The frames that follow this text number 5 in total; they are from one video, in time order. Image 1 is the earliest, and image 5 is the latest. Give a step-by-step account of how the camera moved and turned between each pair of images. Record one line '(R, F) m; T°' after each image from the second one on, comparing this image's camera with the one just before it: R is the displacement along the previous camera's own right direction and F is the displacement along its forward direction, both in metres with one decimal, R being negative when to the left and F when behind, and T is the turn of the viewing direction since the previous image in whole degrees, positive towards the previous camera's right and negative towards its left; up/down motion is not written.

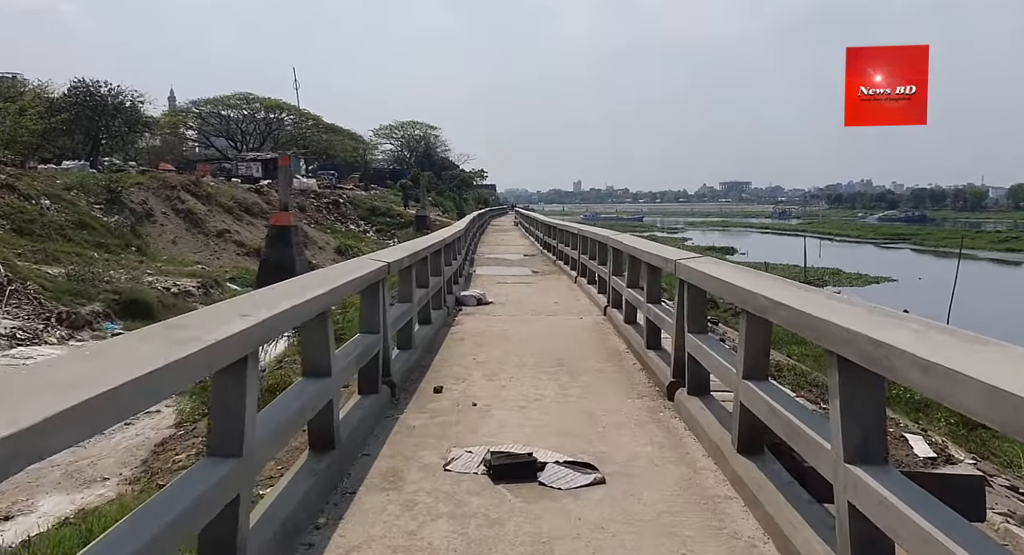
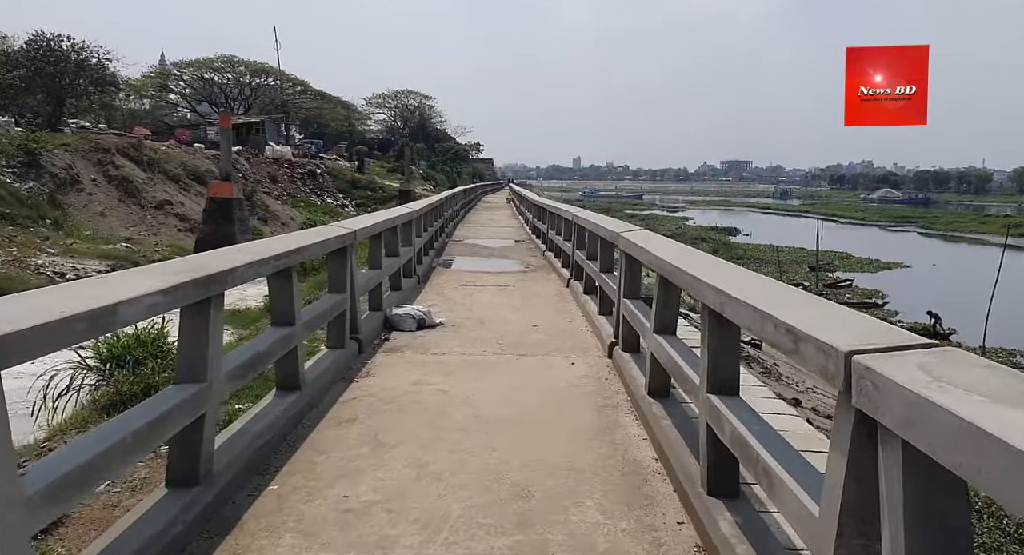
(+0.3, +3.2) m; 0°
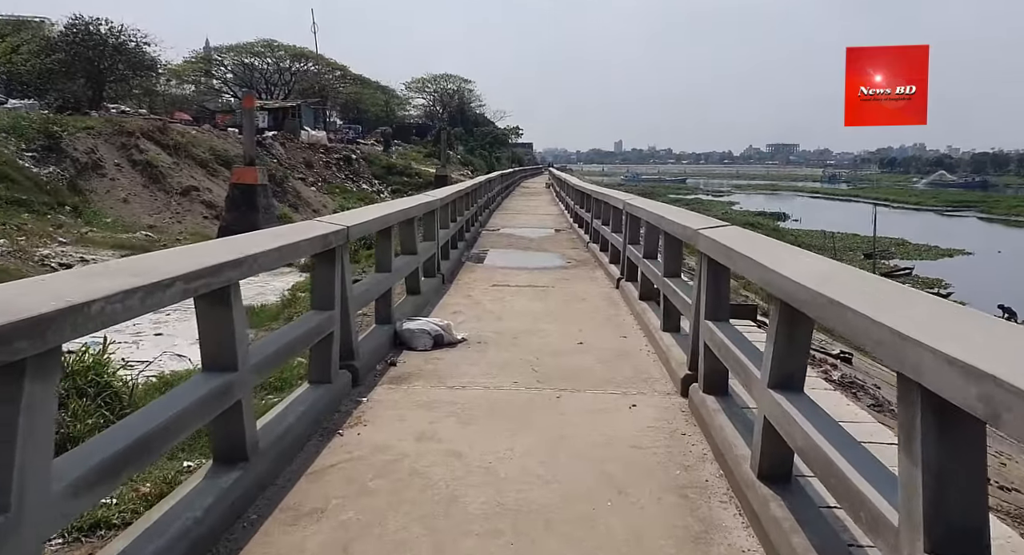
(0.0, +1.3) m; -3°
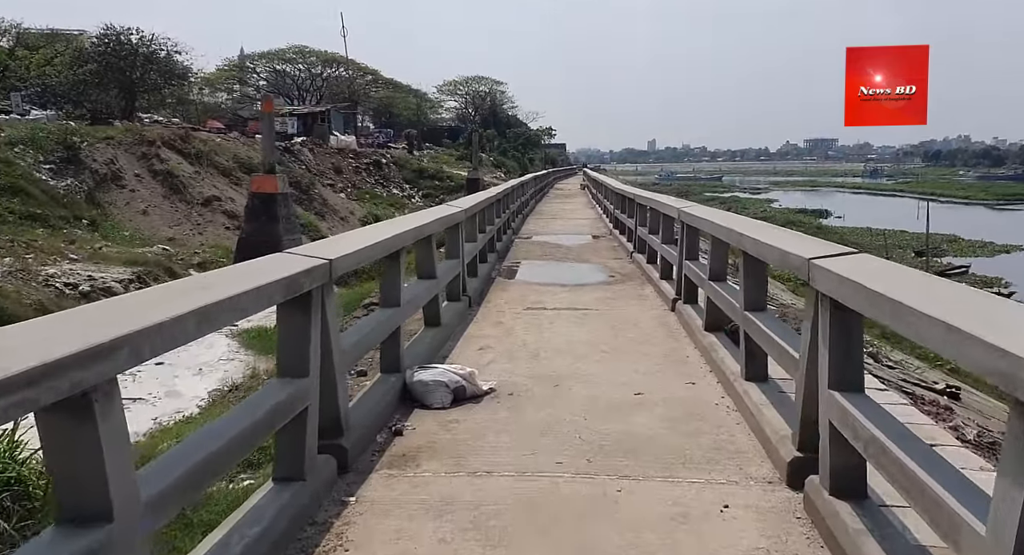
(0.0, +1.1) m; -3°
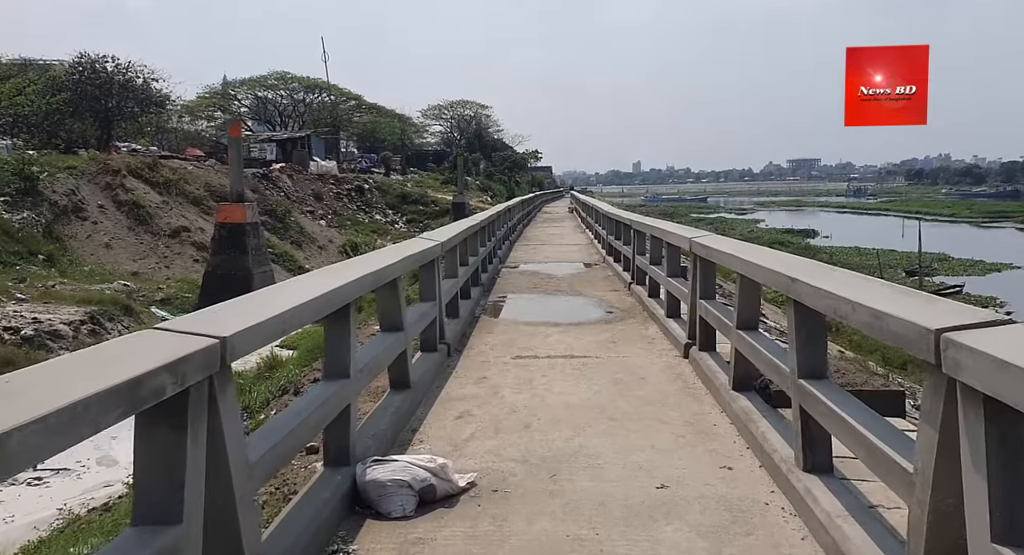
(0.0, +0.9) m; +1°
